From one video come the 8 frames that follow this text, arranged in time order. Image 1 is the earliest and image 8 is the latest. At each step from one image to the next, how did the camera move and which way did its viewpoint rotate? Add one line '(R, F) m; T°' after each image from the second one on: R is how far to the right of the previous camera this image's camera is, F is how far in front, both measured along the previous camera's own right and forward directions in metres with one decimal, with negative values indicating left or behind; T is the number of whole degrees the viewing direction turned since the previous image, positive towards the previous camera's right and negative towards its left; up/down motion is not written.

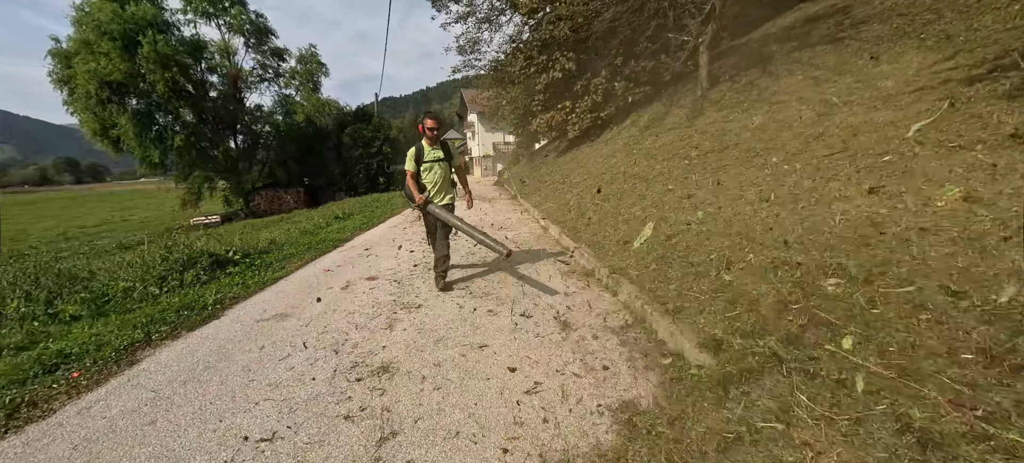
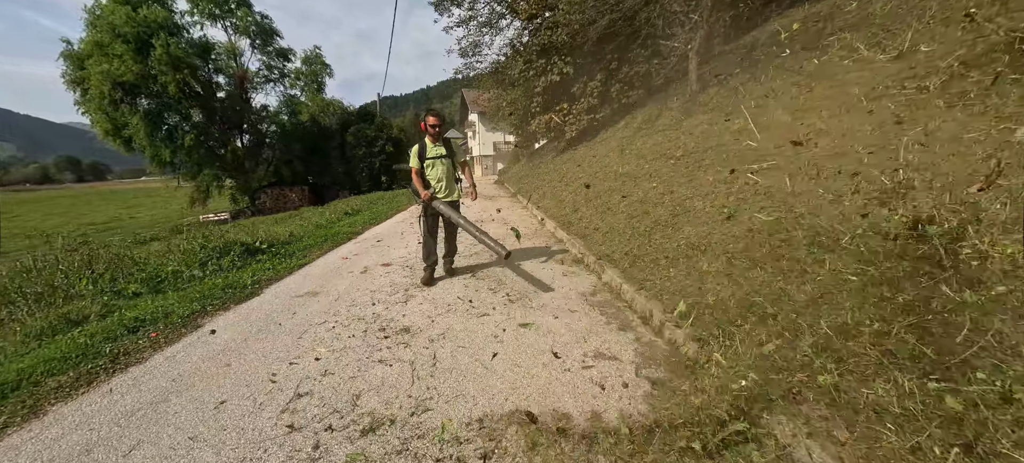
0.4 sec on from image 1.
(0.0, -0.5) m; 0°
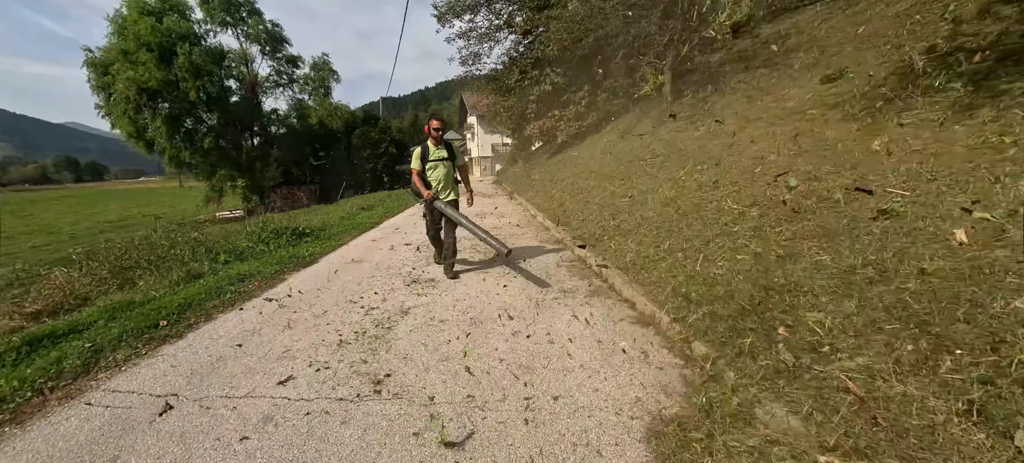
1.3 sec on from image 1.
(+0.1, -1.3) m; 0°
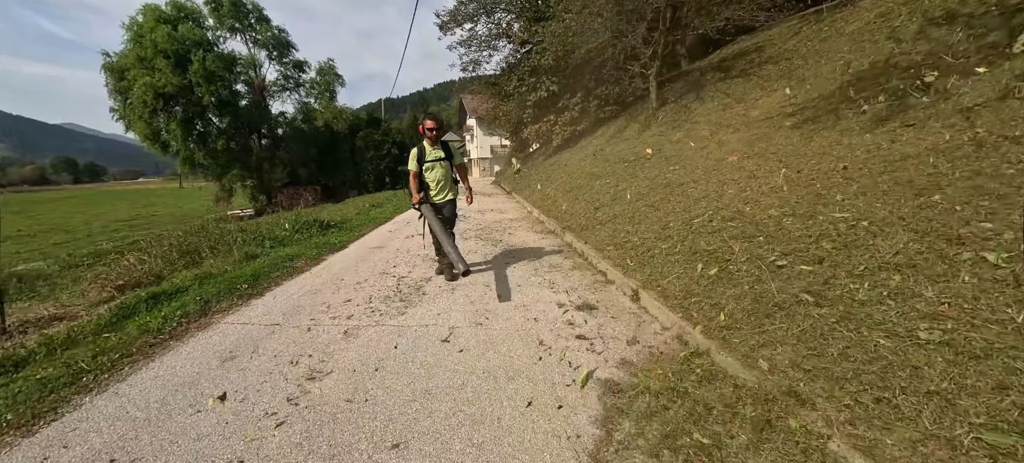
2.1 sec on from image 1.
(0.0, -1.0) m; 0°
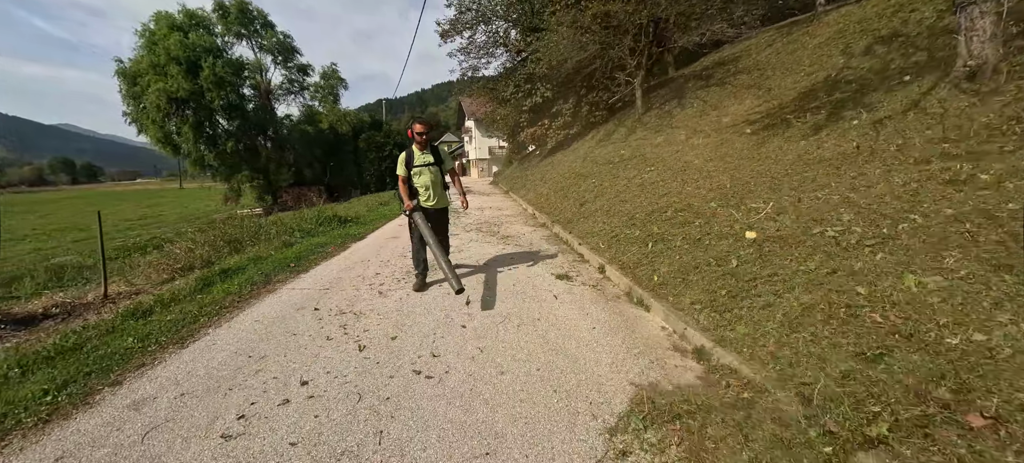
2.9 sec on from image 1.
(0.0, -1.0) m; 0°
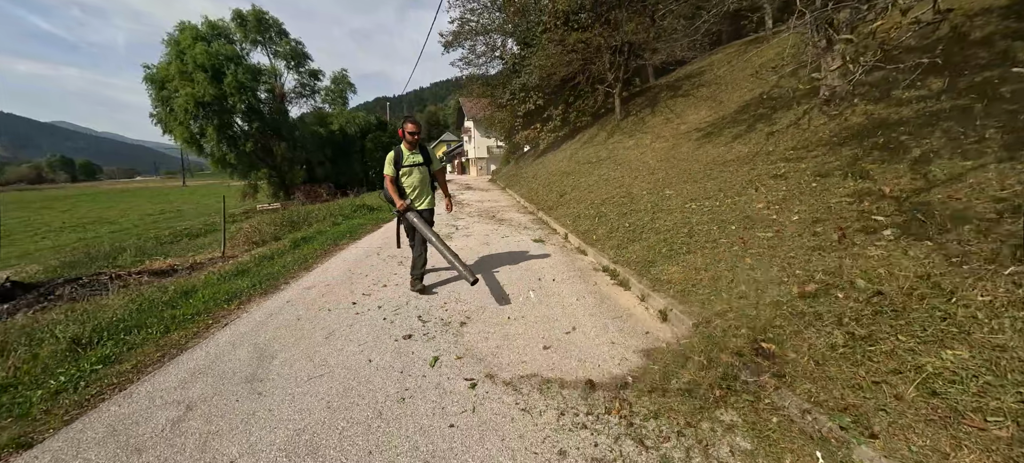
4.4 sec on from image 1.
(+0.1, -2.1) m; 0°
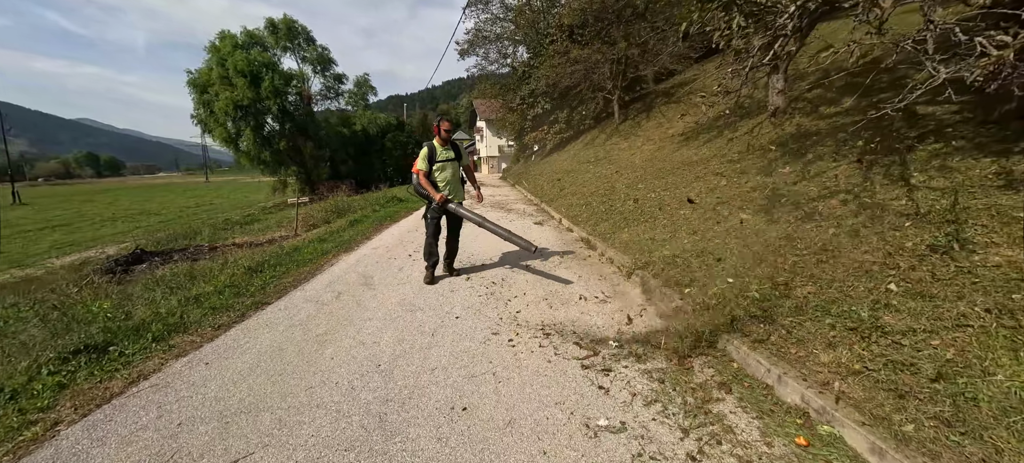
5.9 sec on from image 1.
(+0.1, -1.9) m; -2°
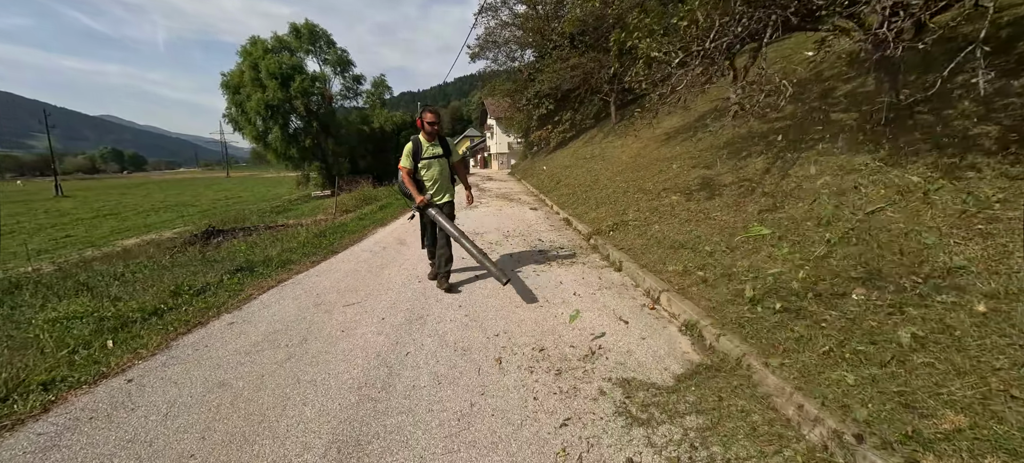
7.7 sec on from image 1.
(+0.3, -1.9) m; -2°
